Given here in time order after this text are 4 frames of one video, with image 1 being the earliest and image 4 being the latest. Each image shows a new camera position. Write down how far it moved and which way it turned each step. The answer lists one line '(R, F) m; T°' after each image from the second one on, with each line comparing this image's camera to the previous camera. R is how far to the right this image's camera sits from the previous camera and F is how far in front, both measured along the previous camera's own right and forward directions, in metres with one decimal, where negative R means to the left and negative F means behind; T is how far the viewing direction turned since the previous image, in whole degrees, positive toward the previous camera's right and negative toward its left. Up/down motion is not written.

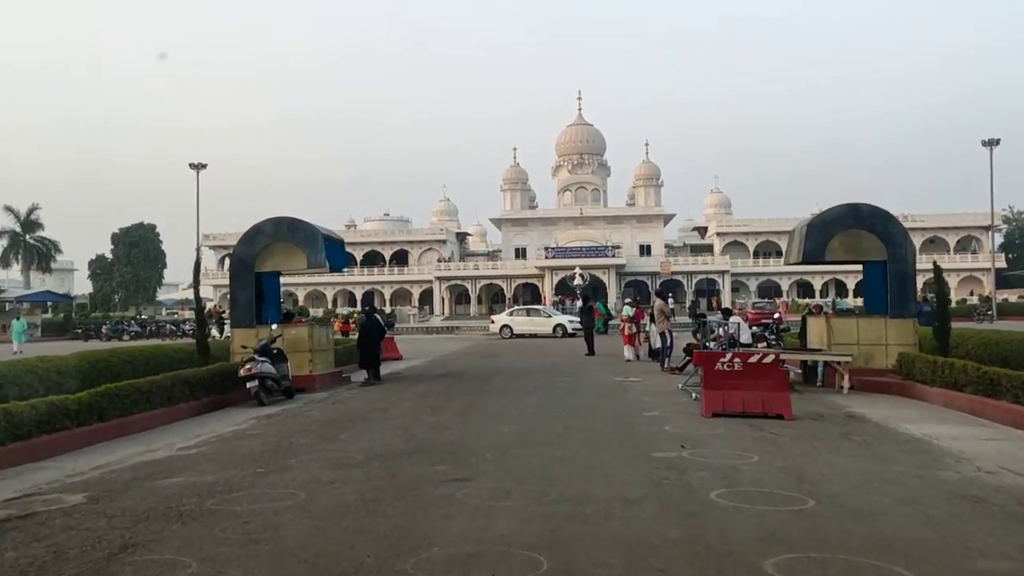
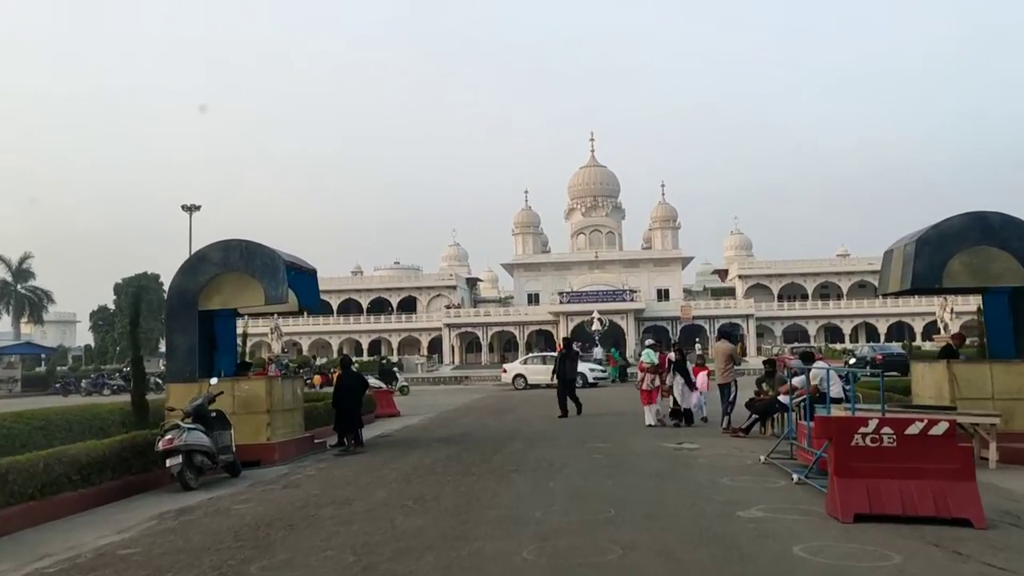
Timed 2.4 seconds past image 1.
(-0.1, +3.6) m; -1°
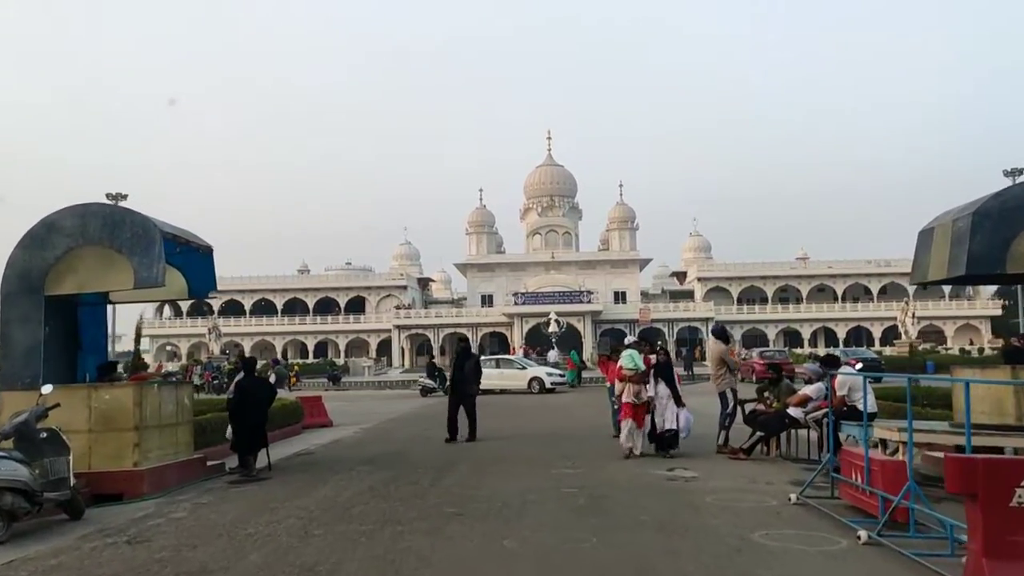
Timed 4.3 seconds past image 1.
(+0.1, +2.7) m; +3°
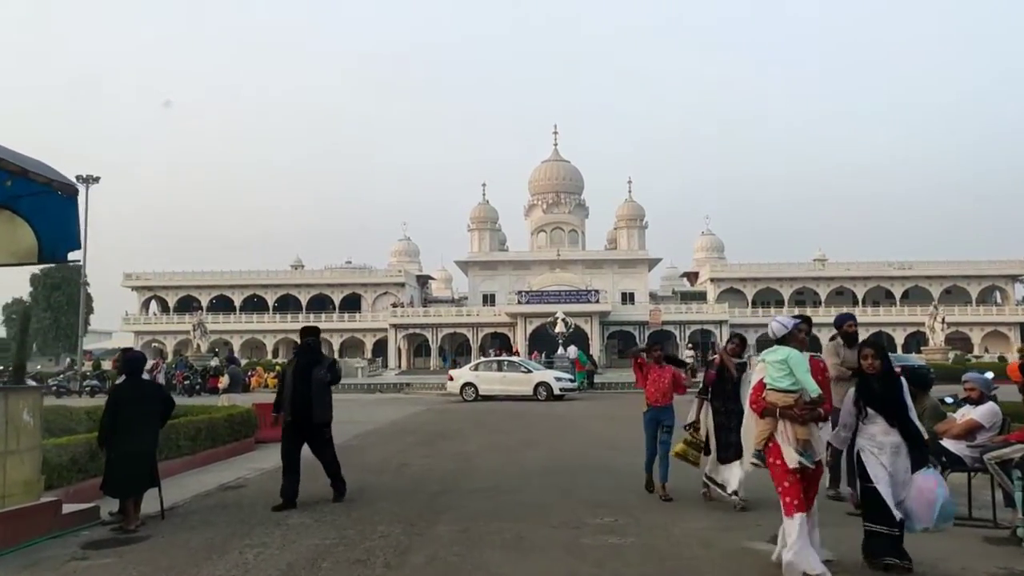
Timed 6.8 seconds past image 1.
(-0.1, +3.7) m; 0°
